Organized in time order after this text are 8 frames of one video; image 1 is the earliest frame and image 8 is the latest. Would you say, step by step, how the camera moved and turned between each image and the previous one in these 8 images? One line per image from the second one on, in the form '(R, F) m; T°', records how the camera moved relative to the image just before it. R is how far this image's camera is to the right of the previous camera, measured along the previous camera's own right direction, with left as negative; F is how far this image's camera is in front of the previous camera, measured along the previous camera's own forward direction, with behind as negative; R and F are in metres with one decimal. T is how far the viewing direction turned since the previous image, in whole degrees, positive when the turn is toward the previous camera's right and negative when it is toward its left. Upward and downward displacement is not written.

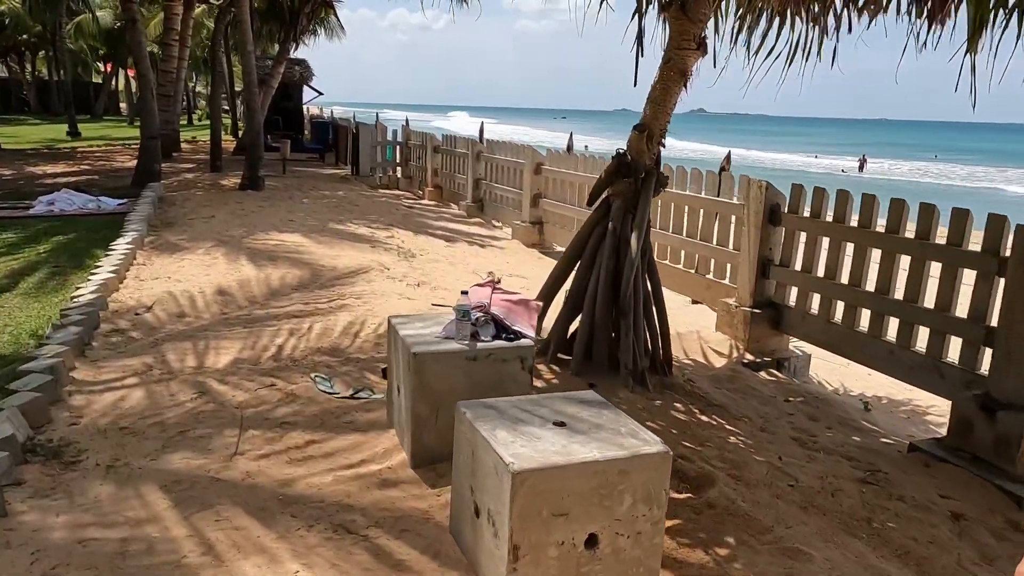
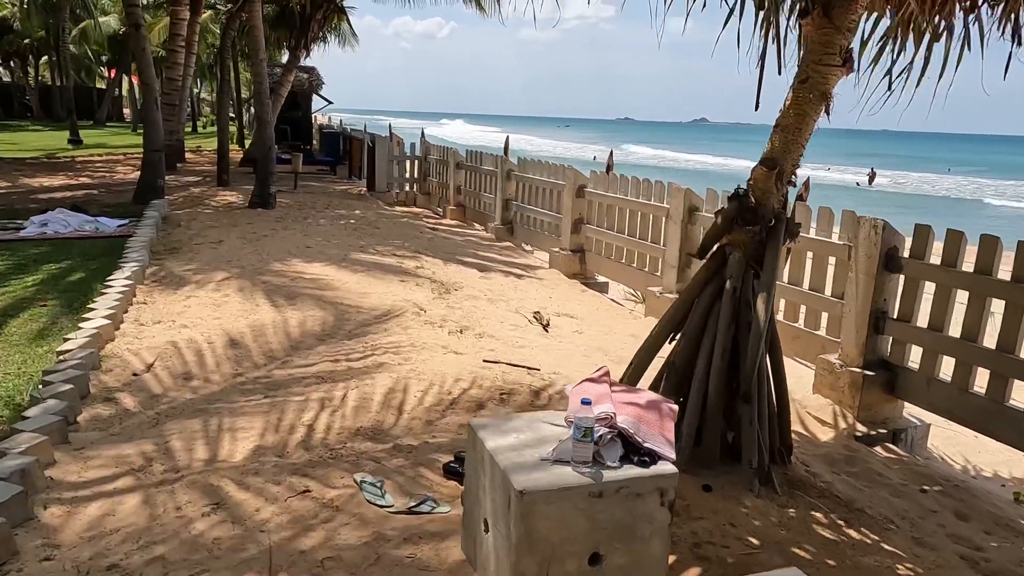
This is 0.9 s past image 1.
(-0.4, +0.9) m; 0°
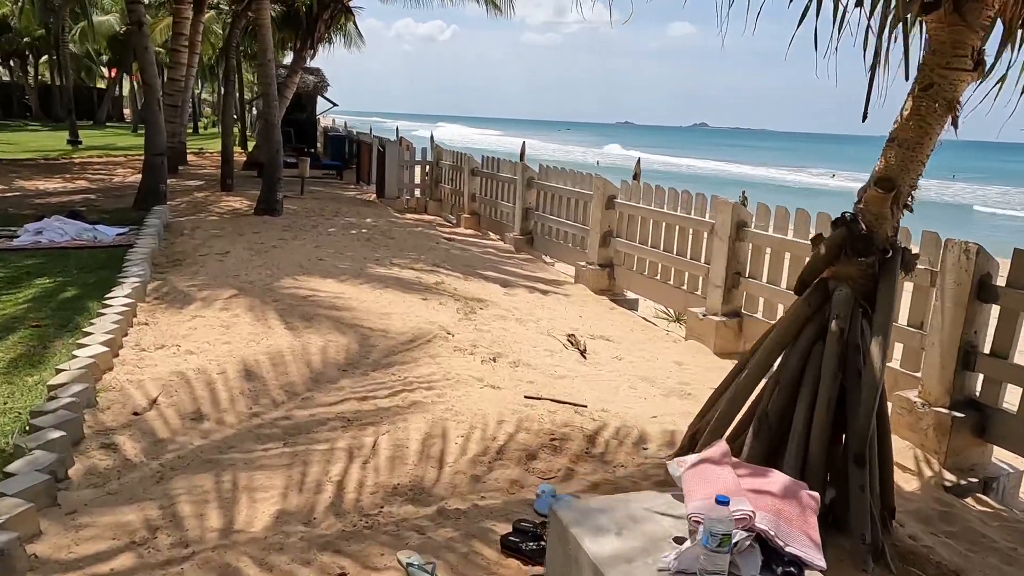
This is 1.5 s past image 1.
(-0.3, +0.5) m; 0°
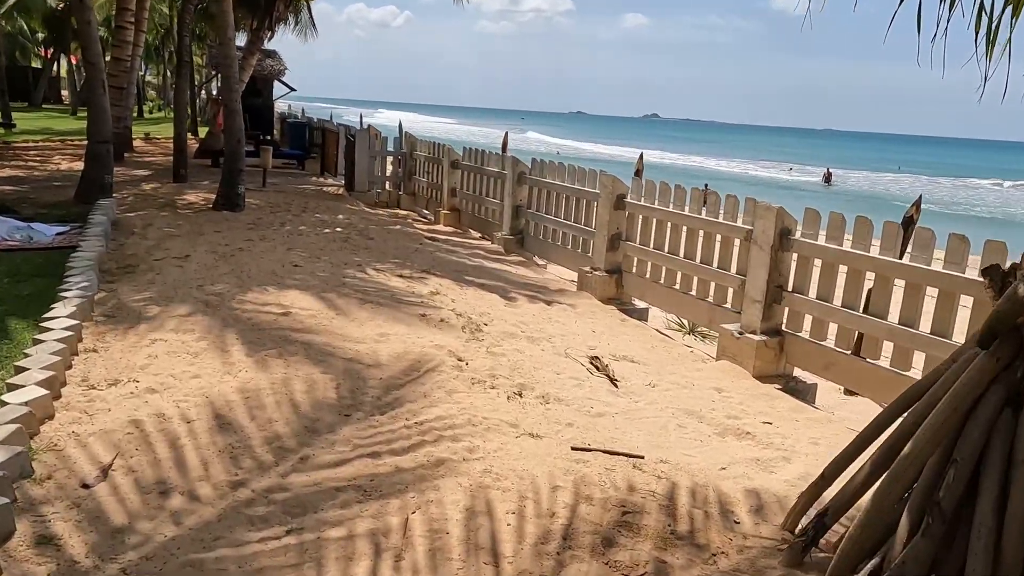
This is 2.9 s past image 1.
(-0.4, +0.8) m; +4°
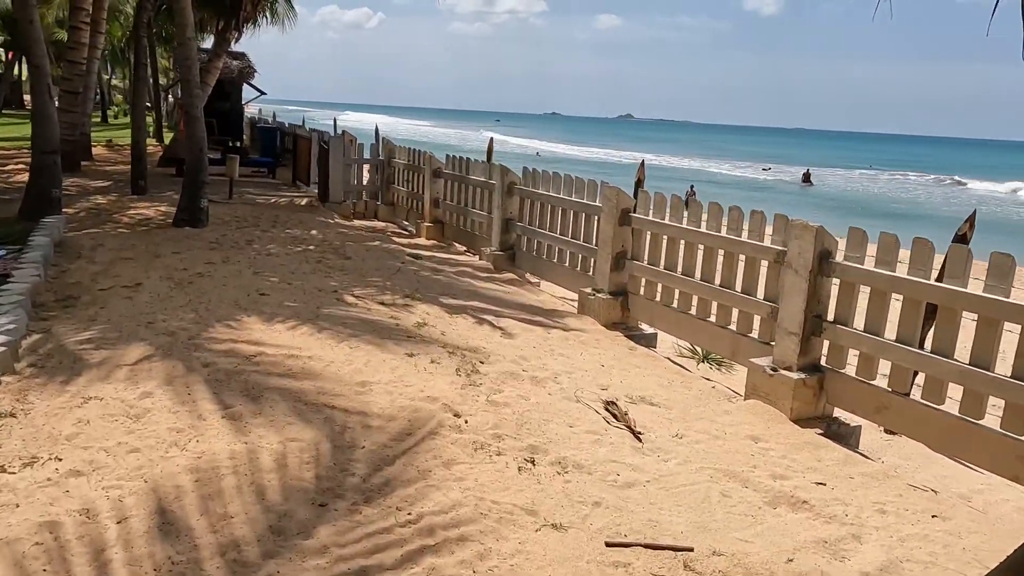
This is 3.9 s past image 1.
(-0.1, +0.7) m; +2°
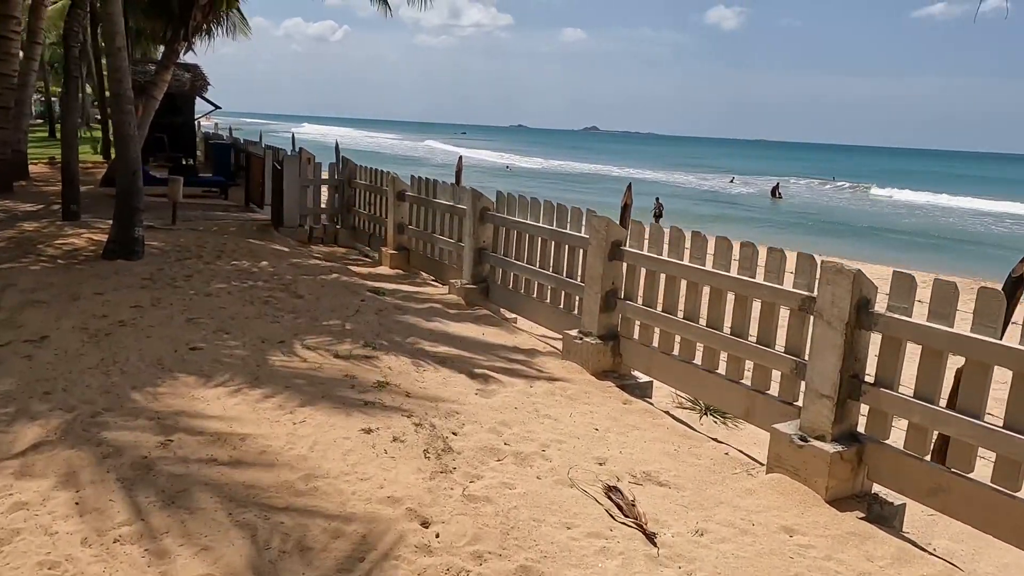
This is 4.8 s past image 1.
(-0.1, +0.8) m; +2°
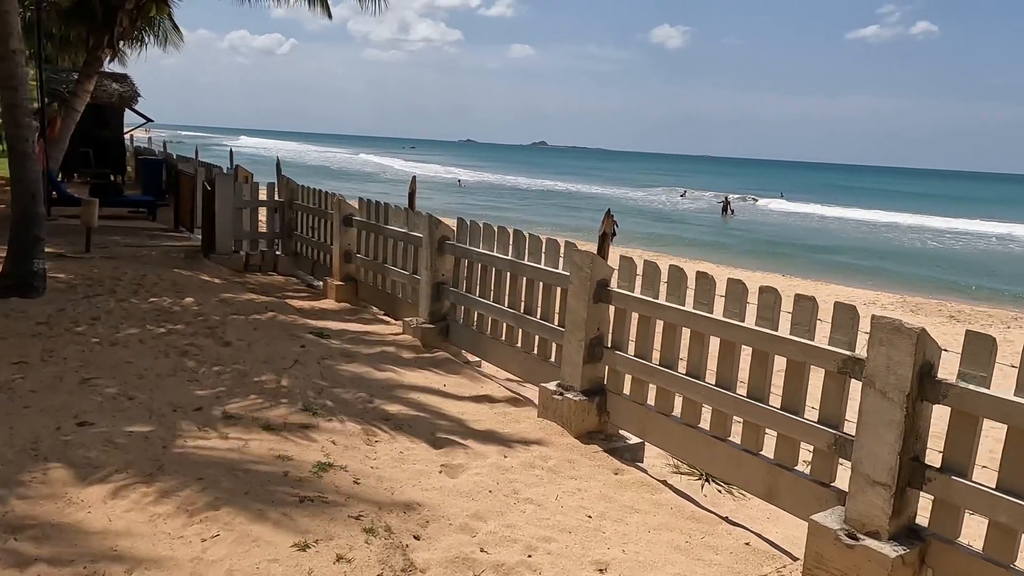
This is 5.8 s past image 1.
(-0.1, +0.9) m; +4°
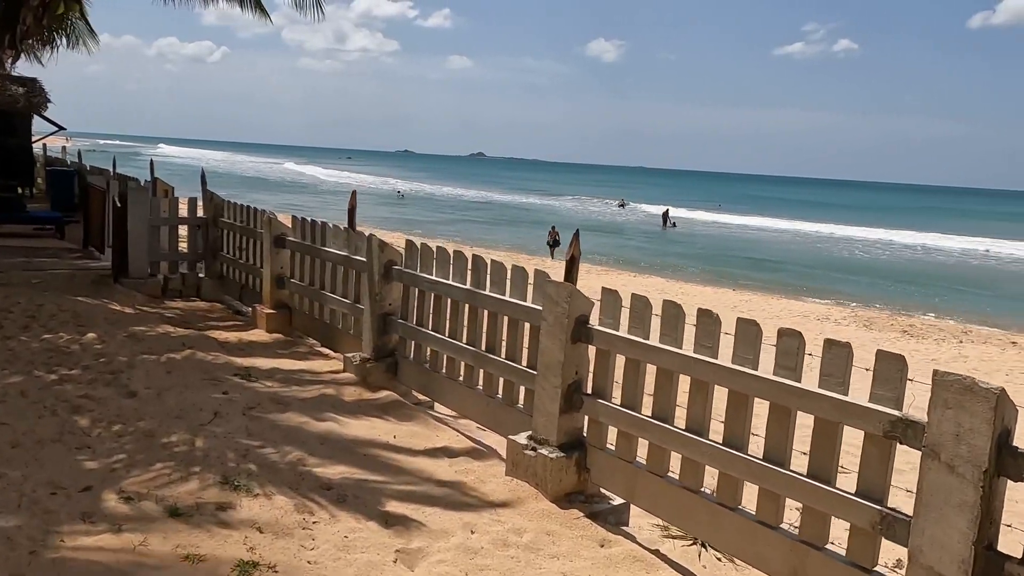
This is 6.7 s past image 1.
(-0.1, +0.7) m; +5°
